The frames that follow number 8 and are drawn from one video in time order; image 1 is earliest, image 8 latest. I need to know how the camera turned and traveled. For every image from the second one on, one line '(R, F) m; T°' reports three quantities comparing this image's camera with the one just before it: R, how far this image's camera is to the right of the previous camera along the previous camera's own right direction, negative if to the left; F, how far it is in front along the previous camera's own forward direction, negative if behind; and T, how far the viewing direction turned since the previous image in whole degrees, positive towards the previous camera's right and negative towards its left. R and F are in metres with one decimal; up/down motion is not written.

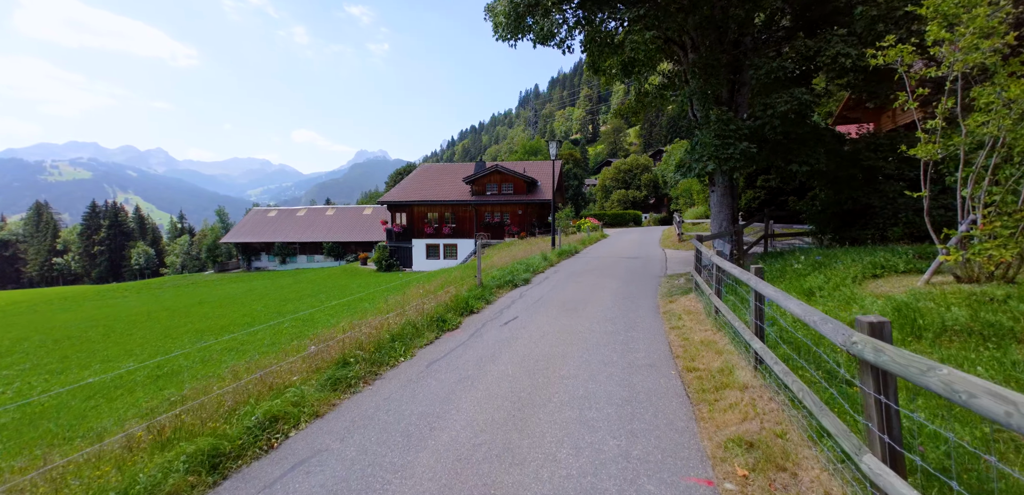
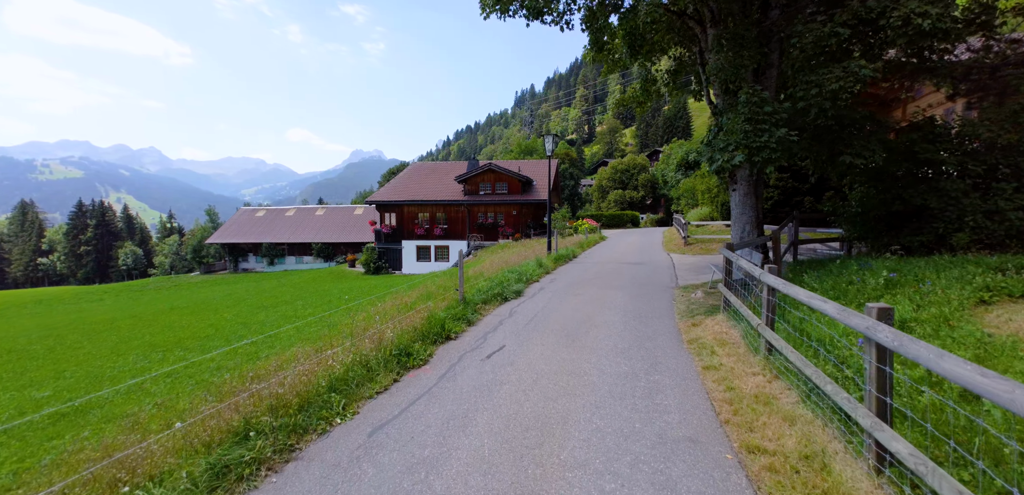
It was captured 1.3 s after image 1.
(+0.1, +1.6) m; +1°
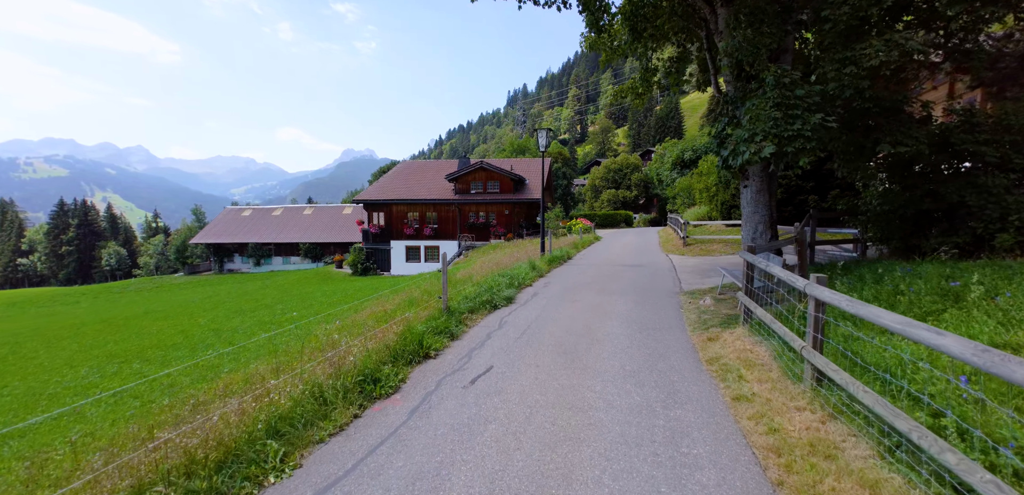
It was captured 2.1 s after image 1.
(0.0, +1.0) m; +1°
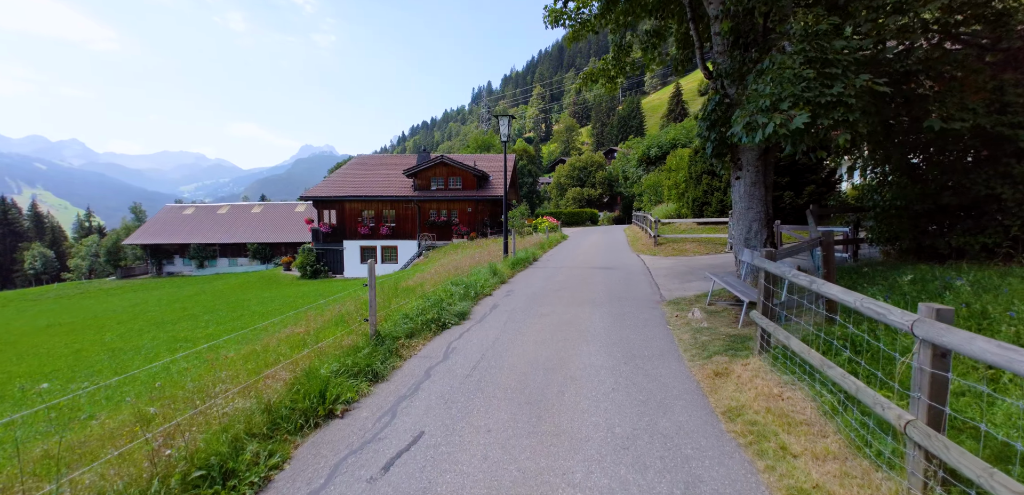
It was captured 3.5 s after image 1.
(+0.2, +1.7) m; +4°
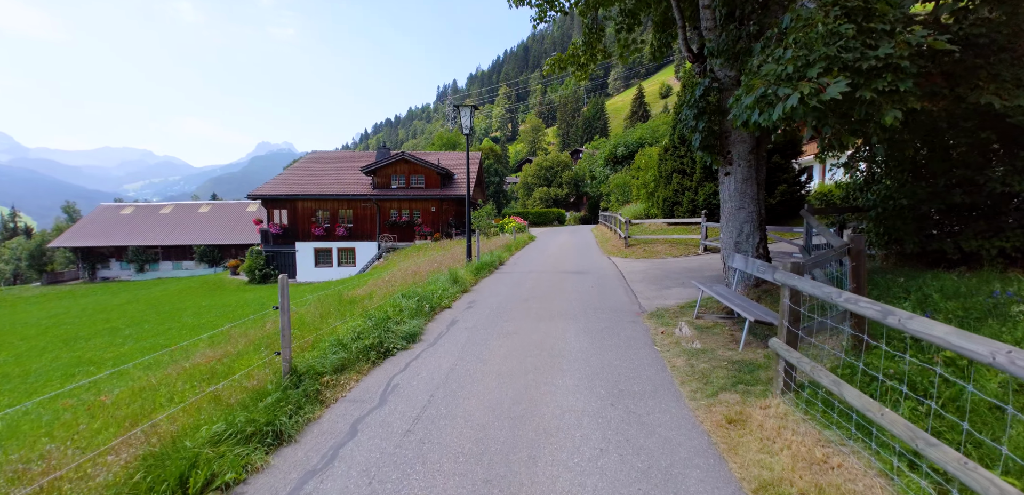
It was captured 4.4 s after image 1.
(+0.1, +1.2) m; +4°
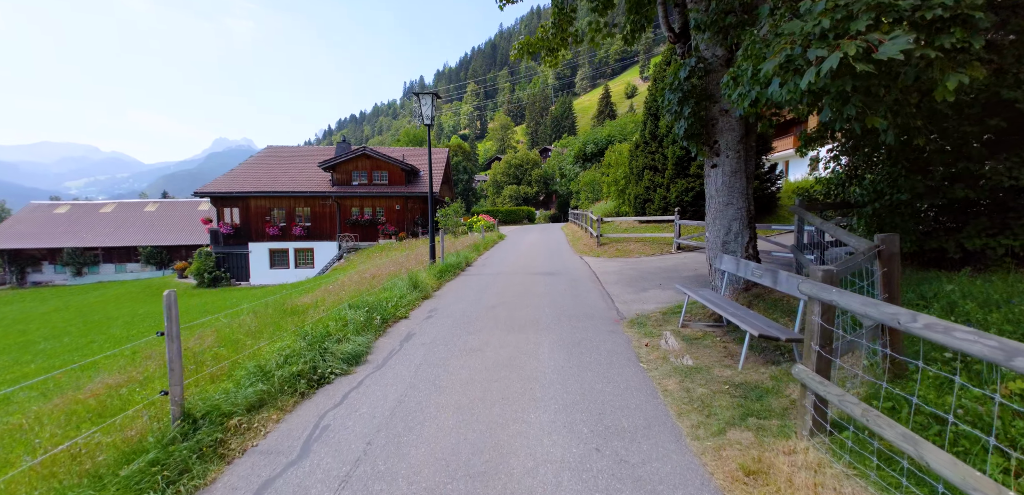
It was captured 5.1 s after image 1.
(+0.1, +0.9) m; +4°
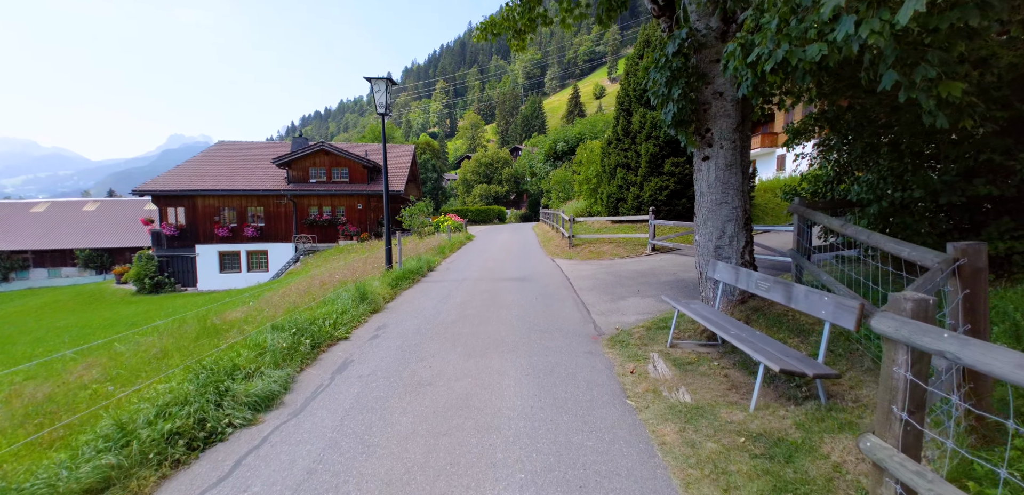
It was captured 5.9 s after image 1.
(+0.1, +1.1) m; +4°
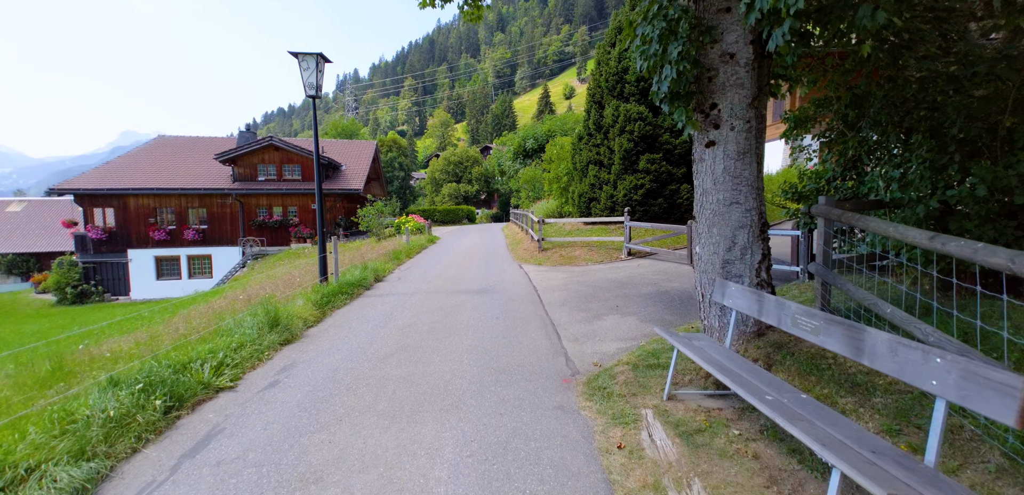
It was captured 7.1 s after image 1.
(+0.3, +1.5) m; +4°
